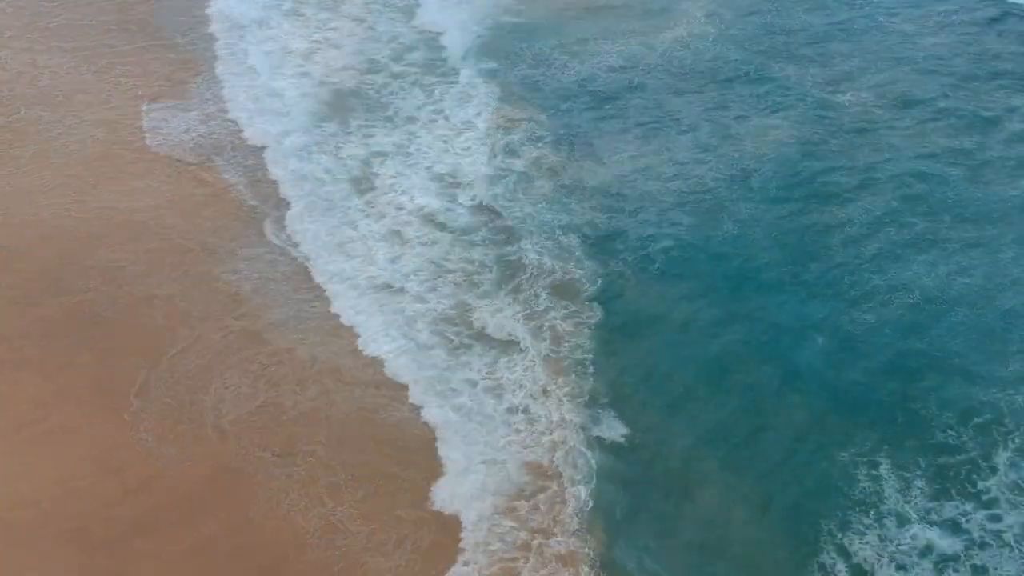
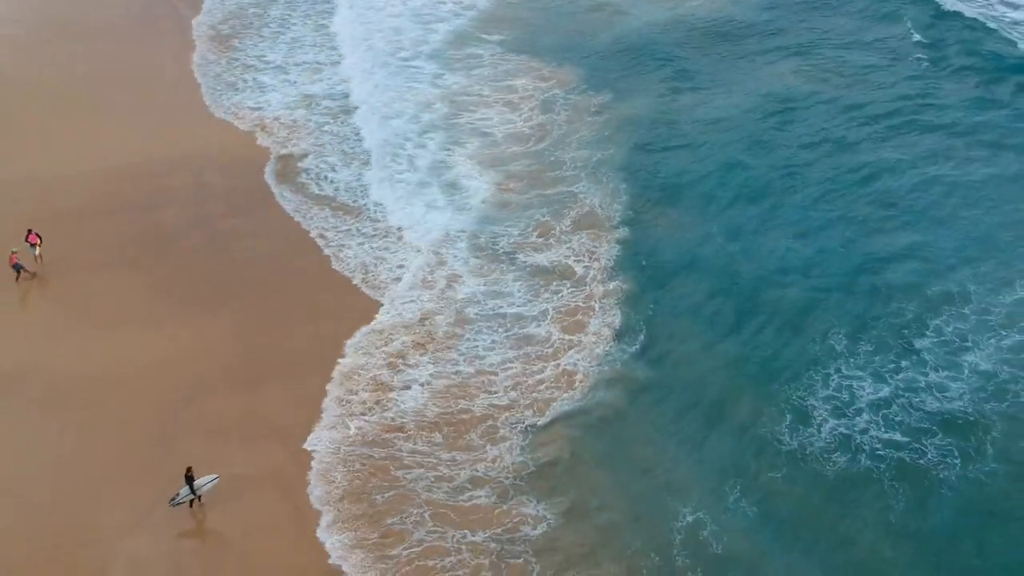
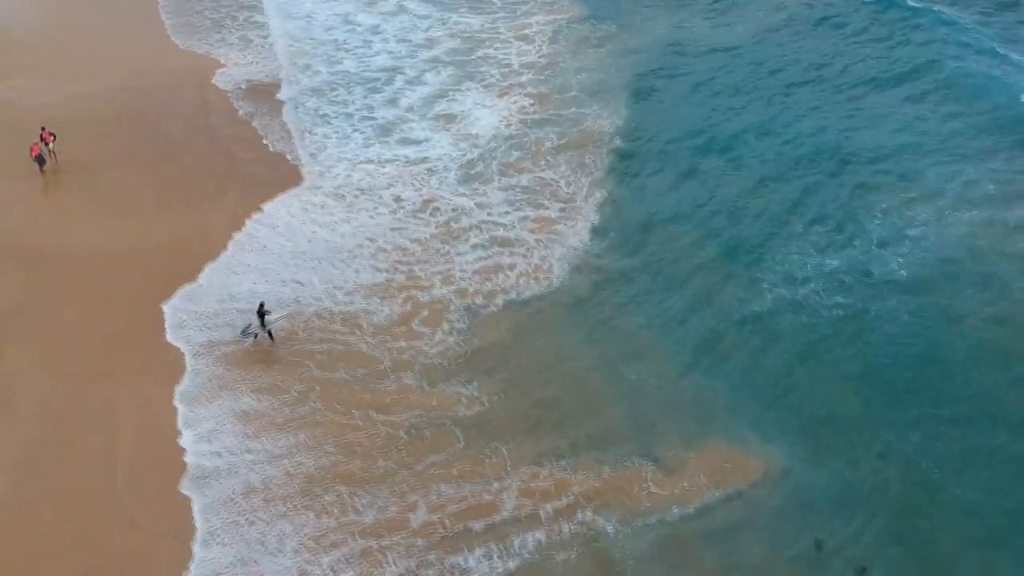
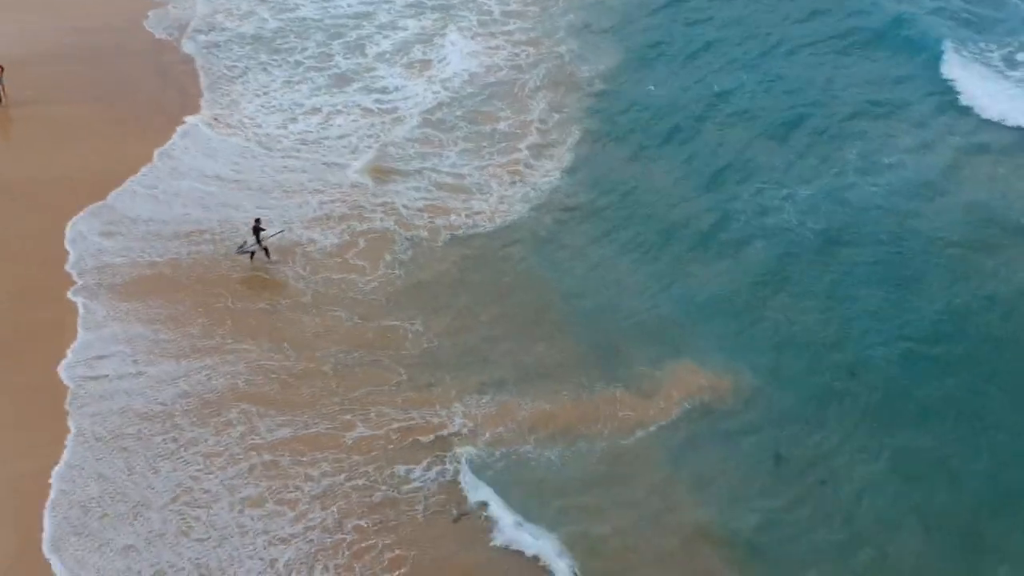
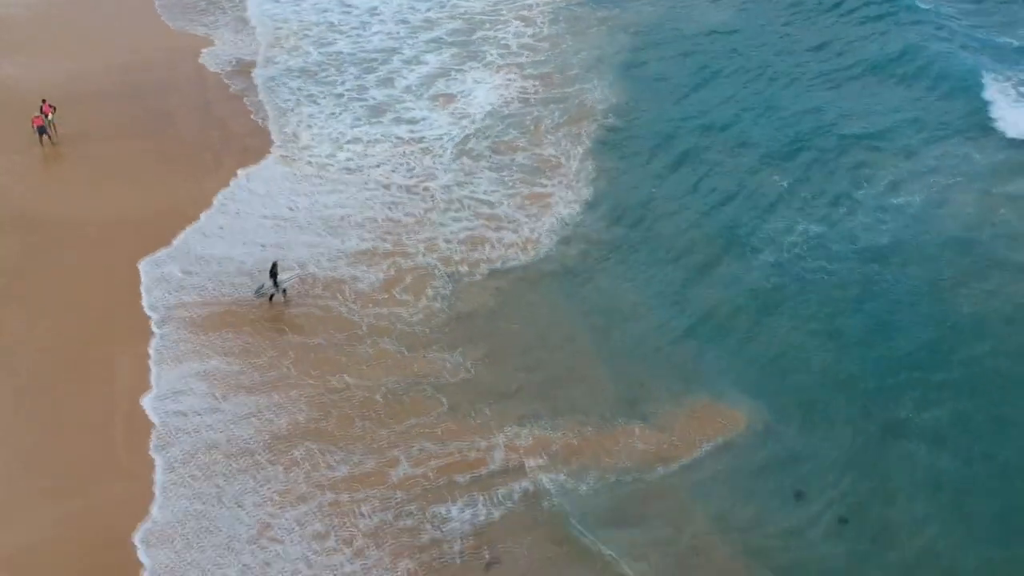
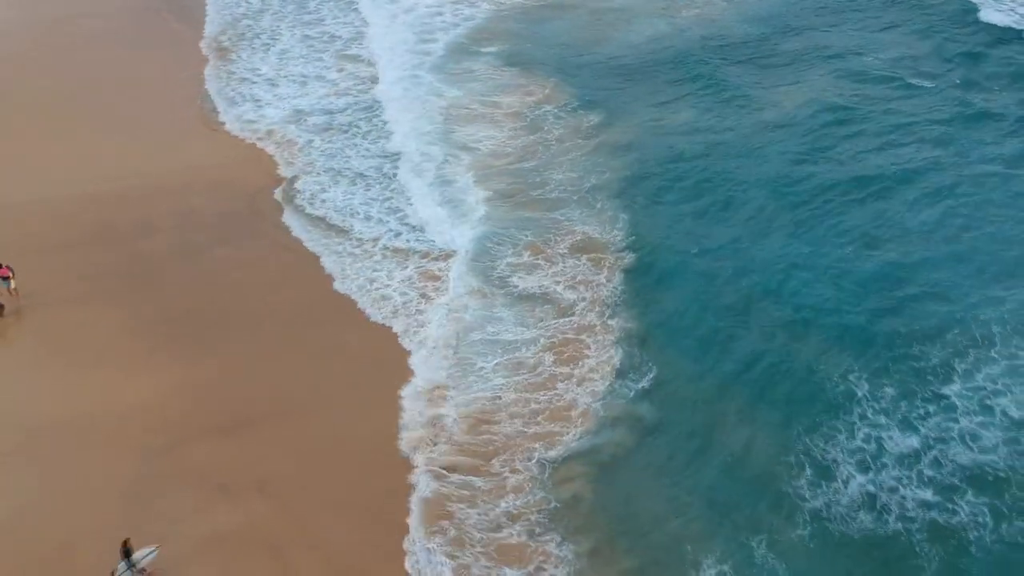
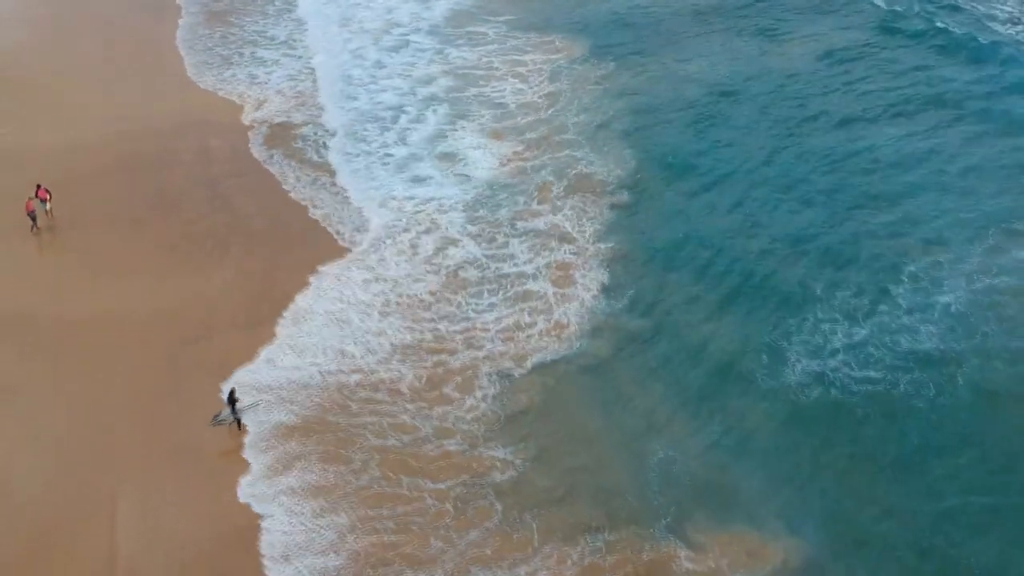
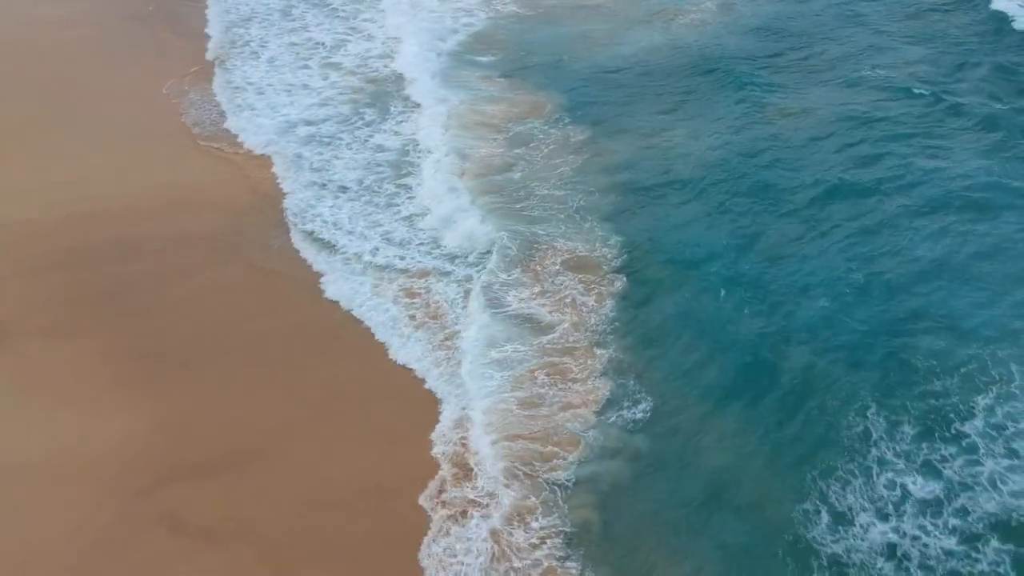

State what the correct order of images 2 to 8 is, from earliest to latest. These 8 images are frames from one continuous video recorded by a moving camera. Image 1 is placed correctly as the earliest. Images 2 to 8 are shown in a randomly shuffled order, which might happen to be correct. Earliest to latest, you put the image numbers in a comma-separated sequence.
8, 6, 2, 7, 3, 5, 4
